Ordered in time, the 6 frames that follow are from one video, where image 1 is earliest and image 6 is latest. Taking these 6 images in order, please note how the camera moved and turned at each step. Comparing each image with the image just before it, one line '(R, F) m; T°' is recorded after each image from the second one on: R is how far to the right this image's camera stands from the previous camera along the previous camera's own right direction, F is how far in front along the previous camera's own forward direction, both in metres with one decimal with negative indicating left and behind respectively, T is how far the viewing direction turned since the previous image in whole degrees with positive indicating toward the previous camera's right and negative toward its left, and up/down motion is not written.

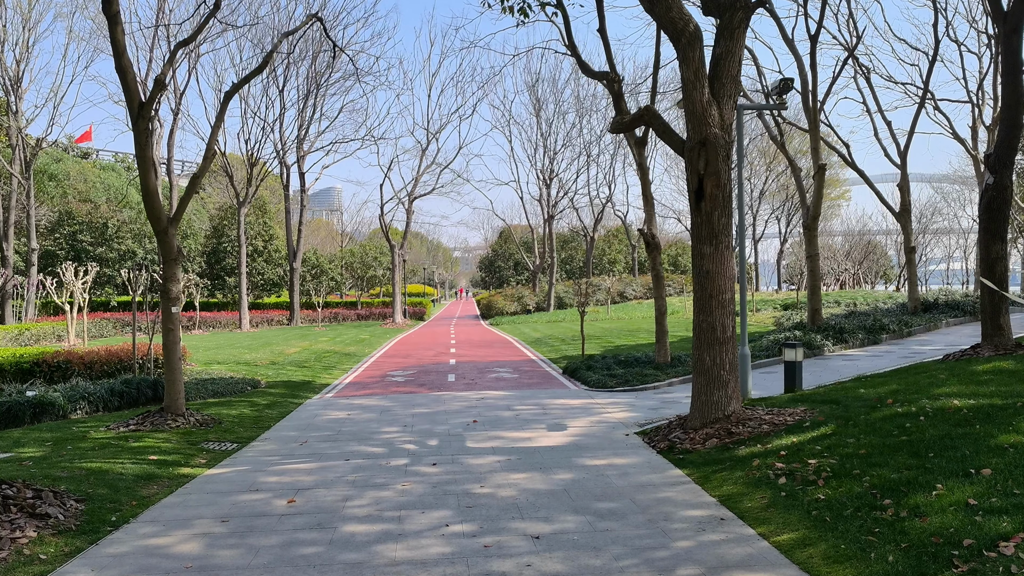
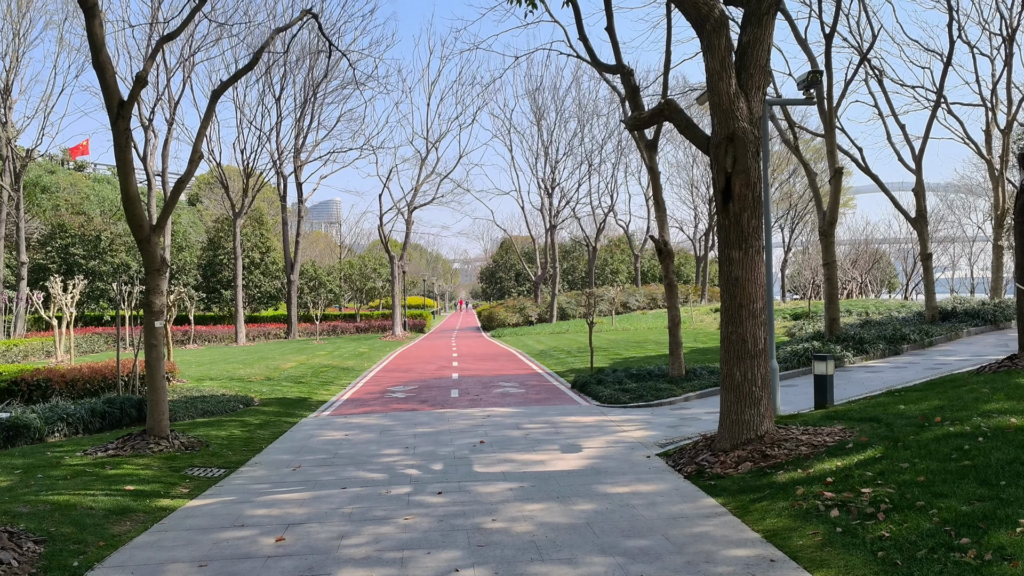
(-0.1, +0.7) m; 0°
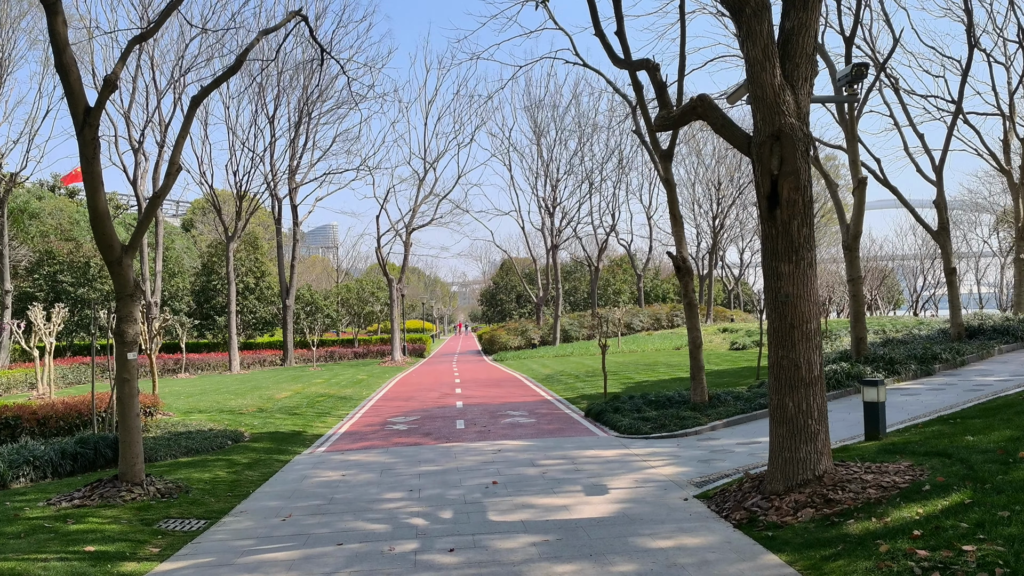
(-0.2, +0.9) m; 0°
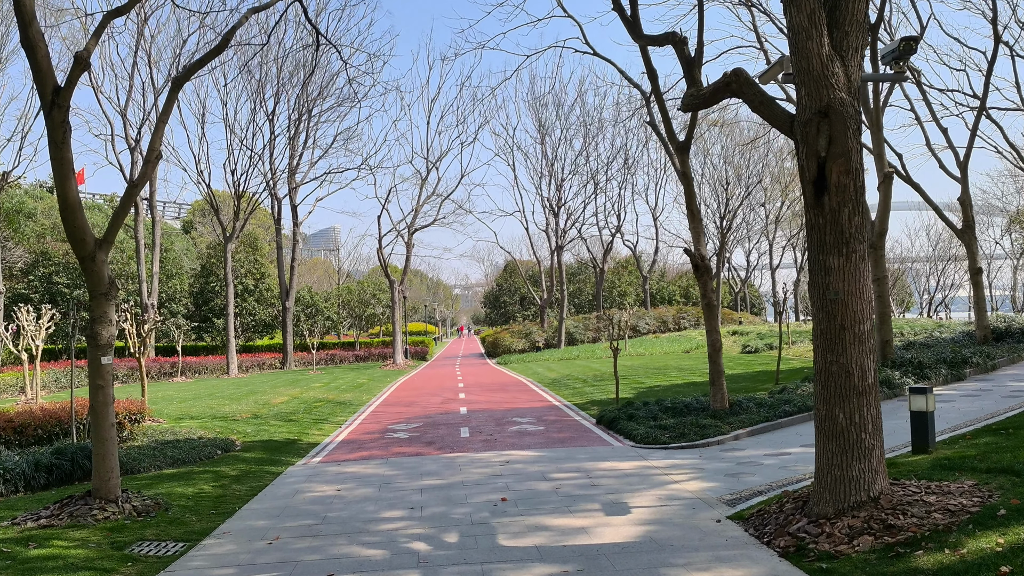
(-0.1, +0.7) m; 0°
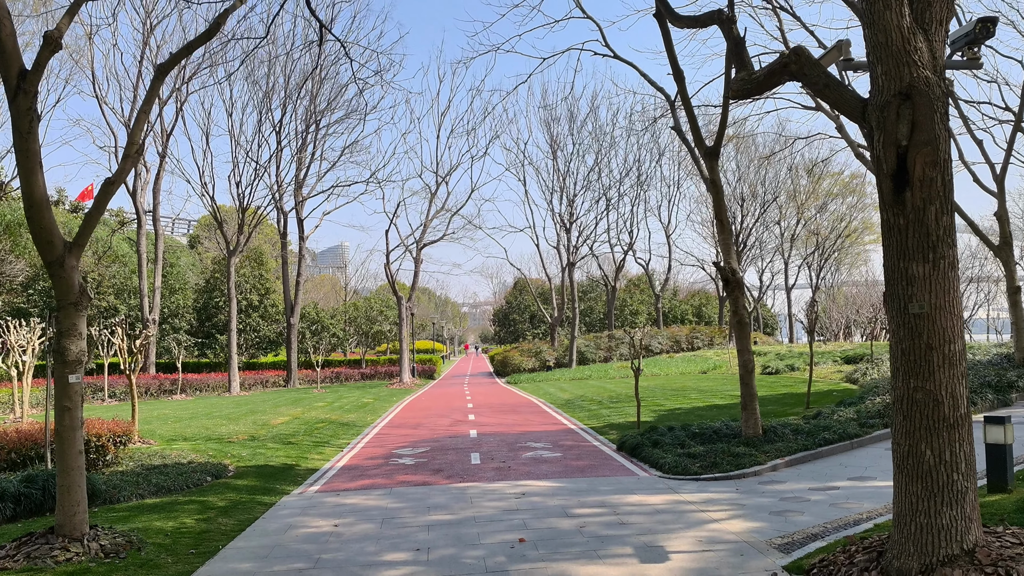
(-0.1, +0.8) m; -1°
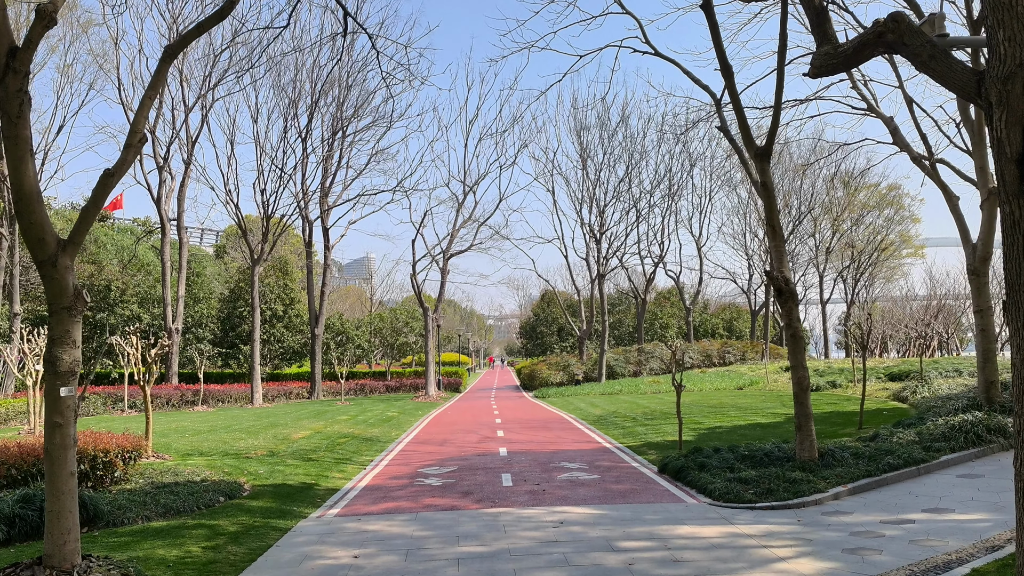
(-0.2, +0.8) m; -2°
